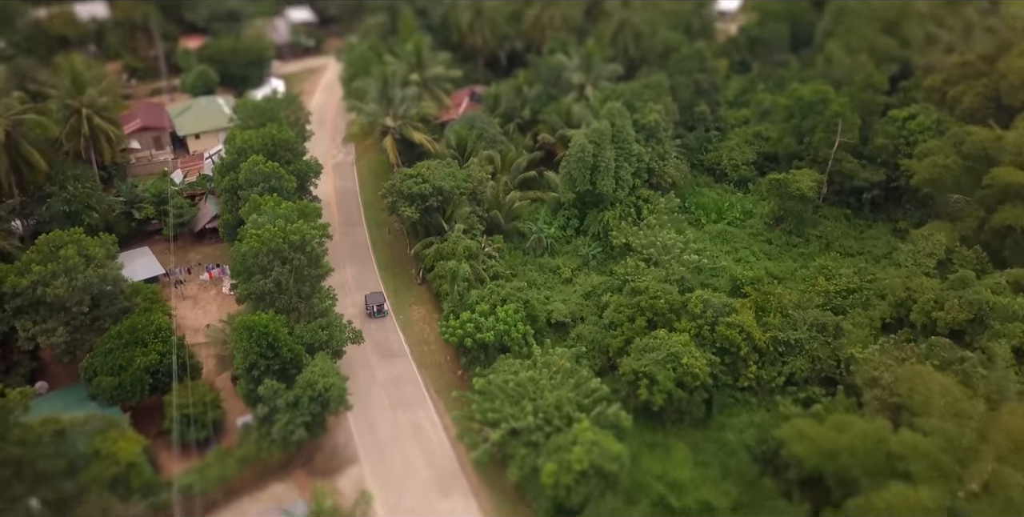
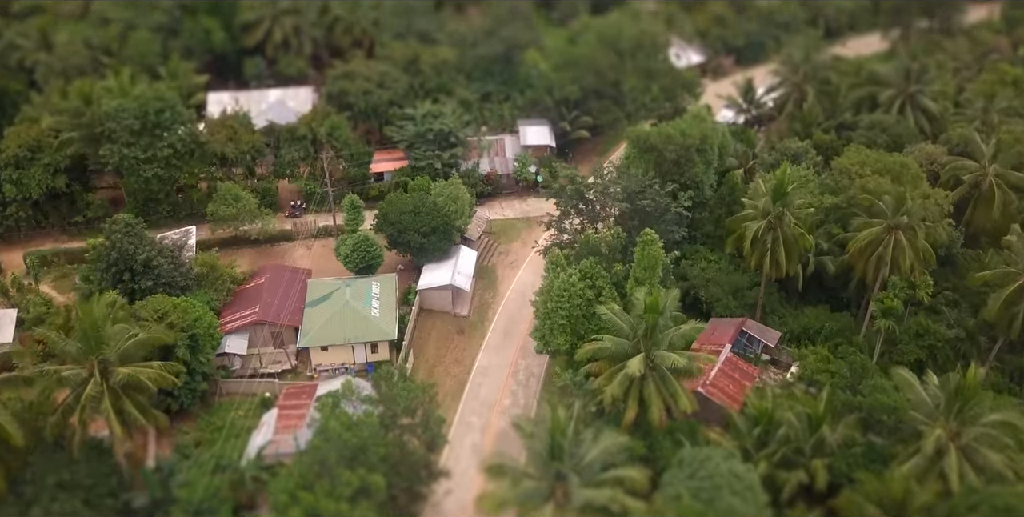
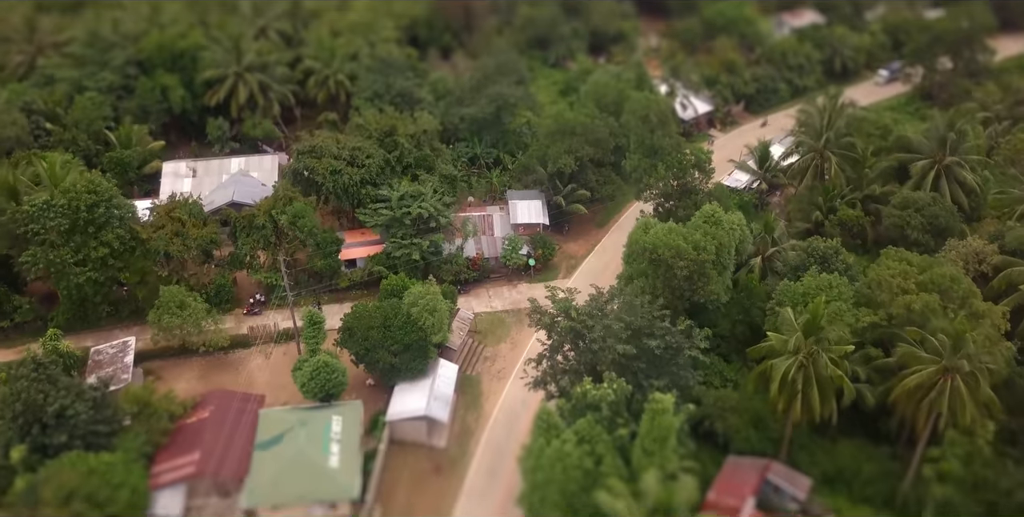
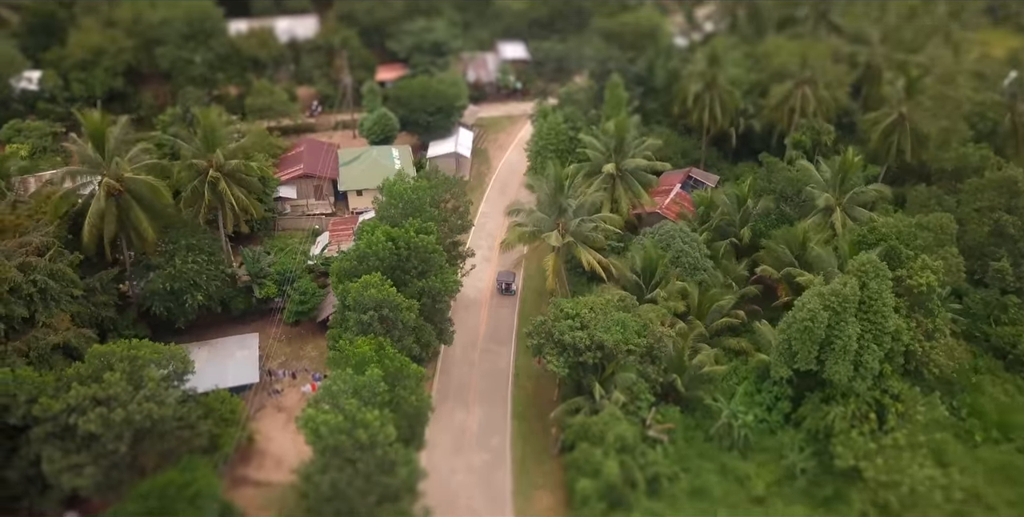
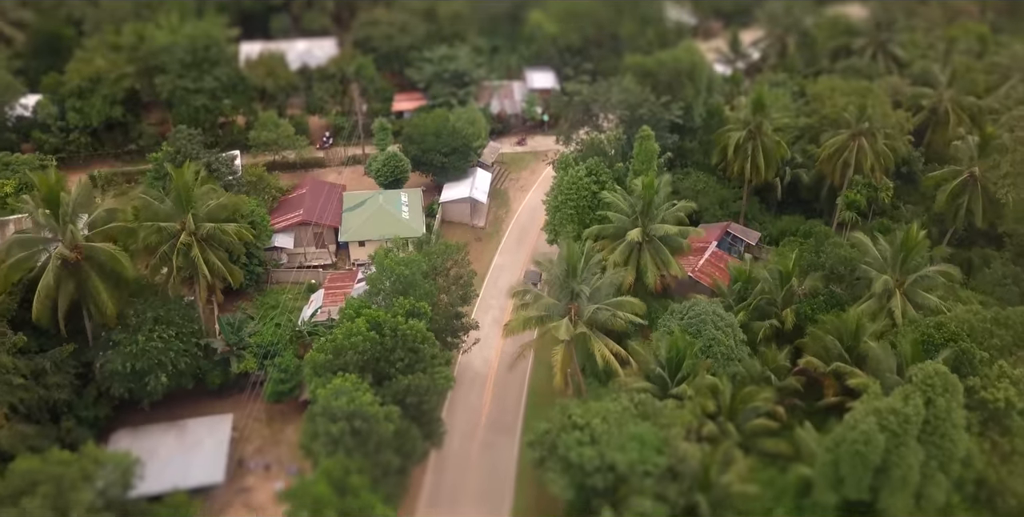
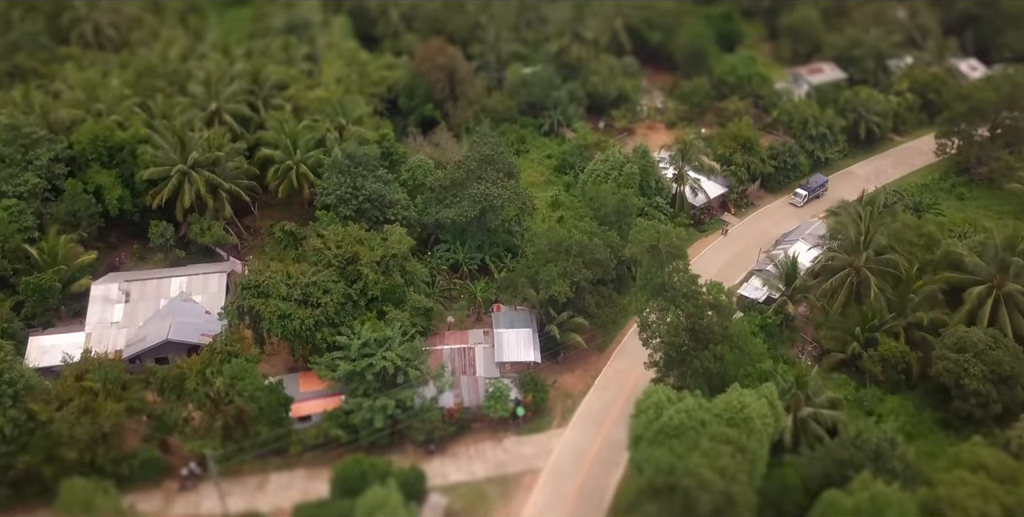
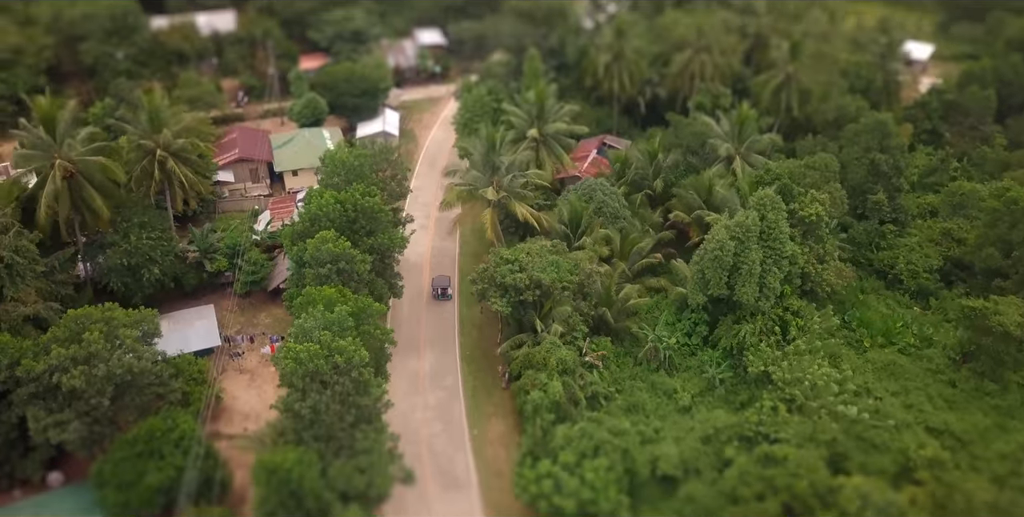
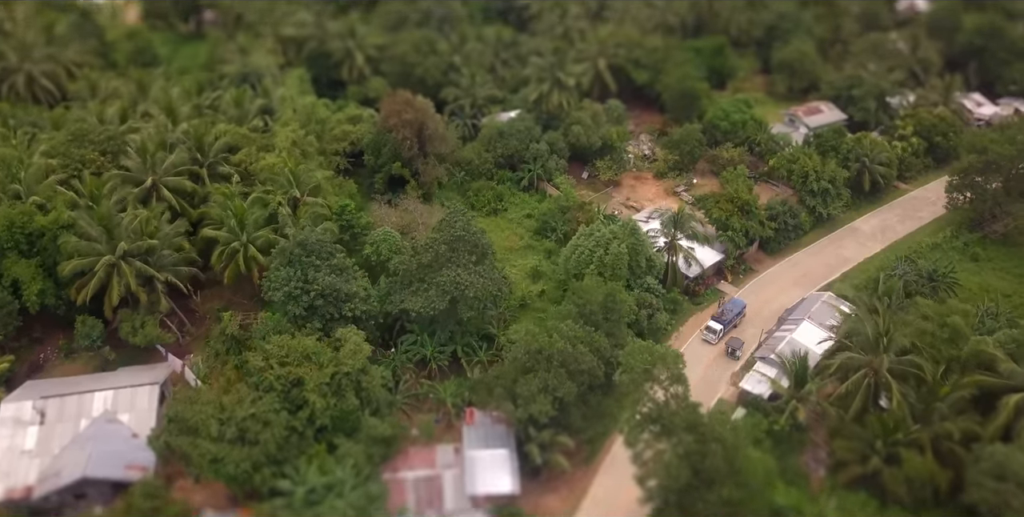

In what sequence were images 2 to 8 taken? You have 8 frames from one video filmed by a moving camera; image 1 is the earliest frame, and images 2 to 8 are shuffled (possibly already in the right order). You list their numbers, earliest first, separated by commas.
7, 4, 5, 2, 3, 6, 8
